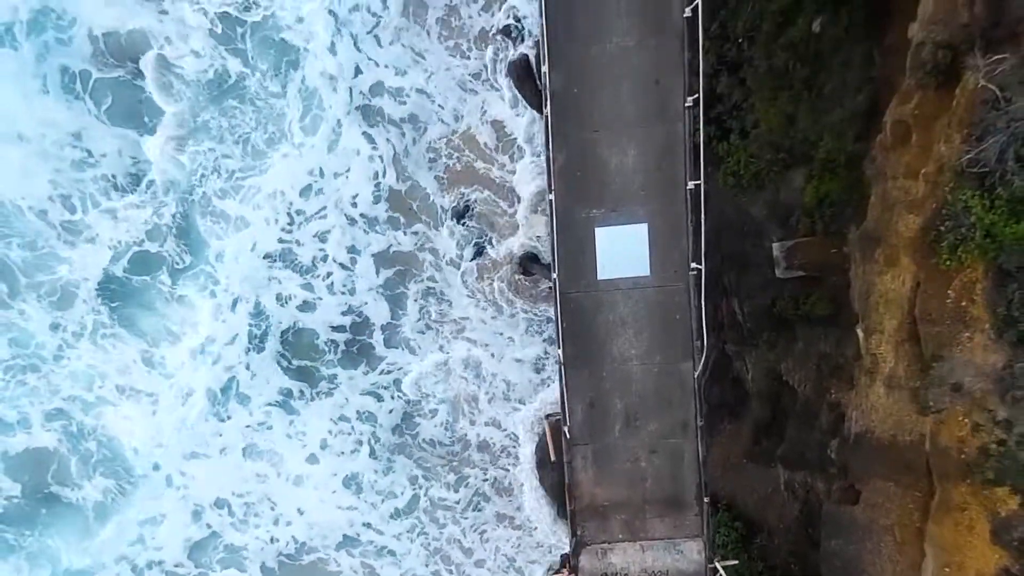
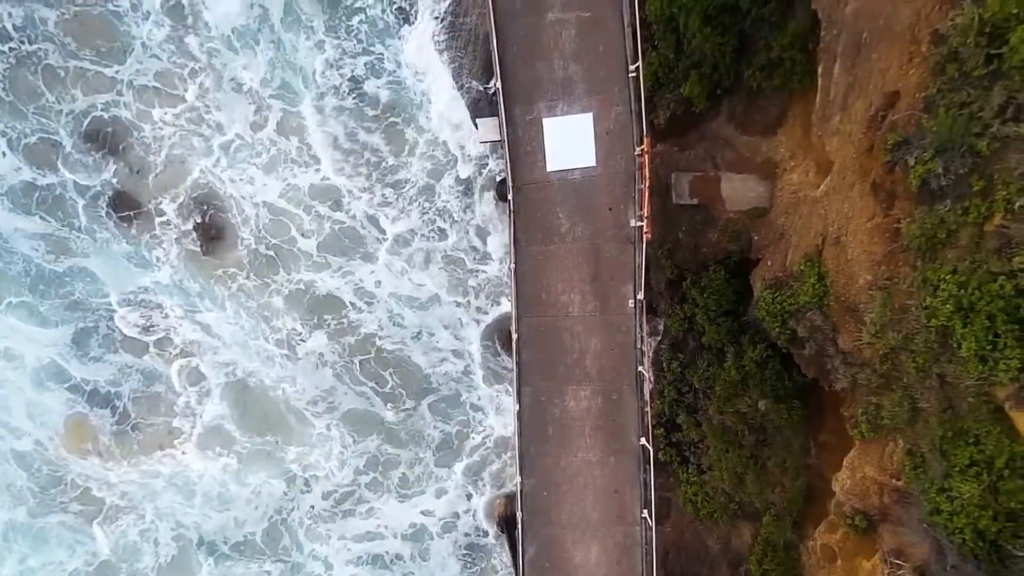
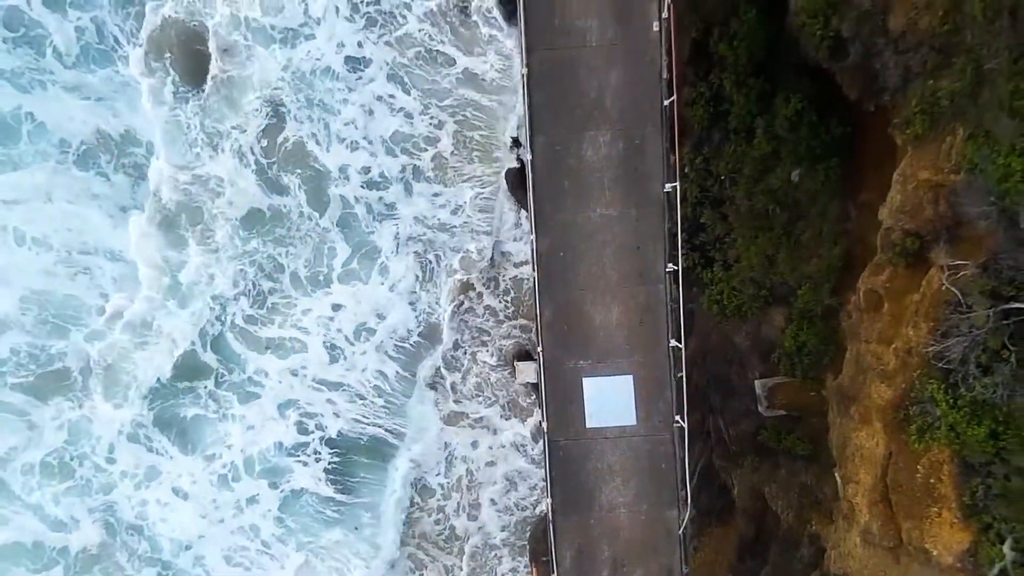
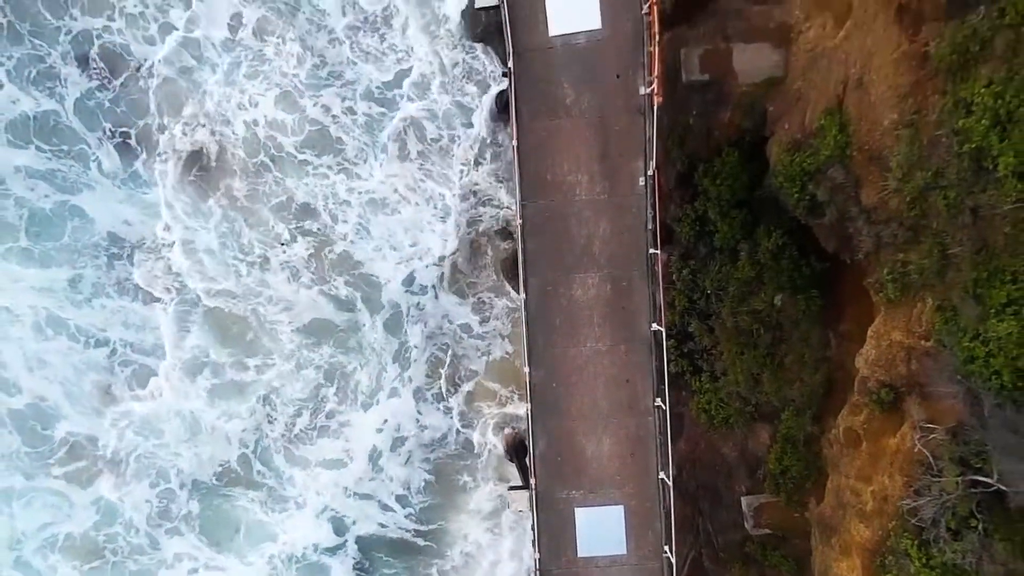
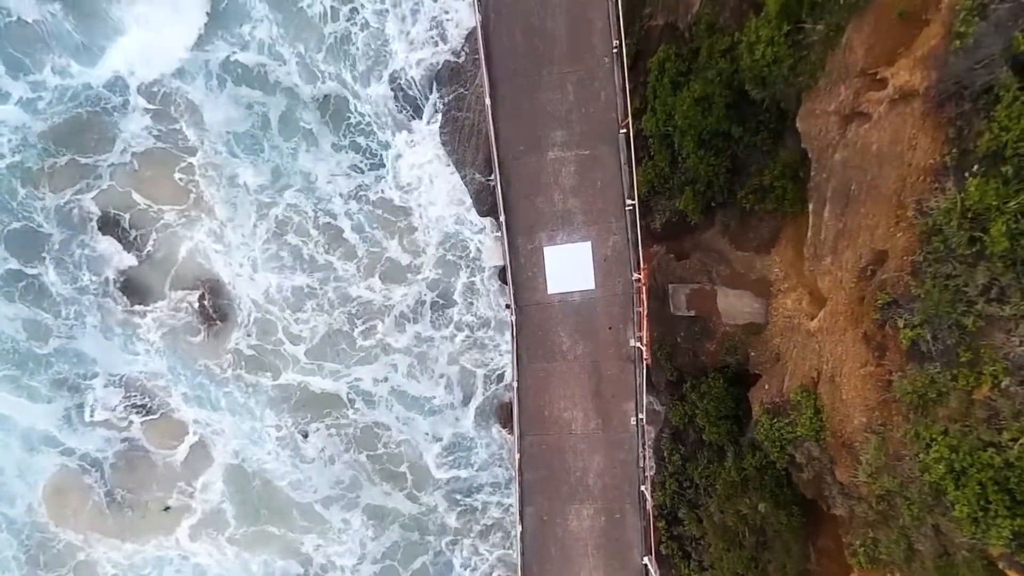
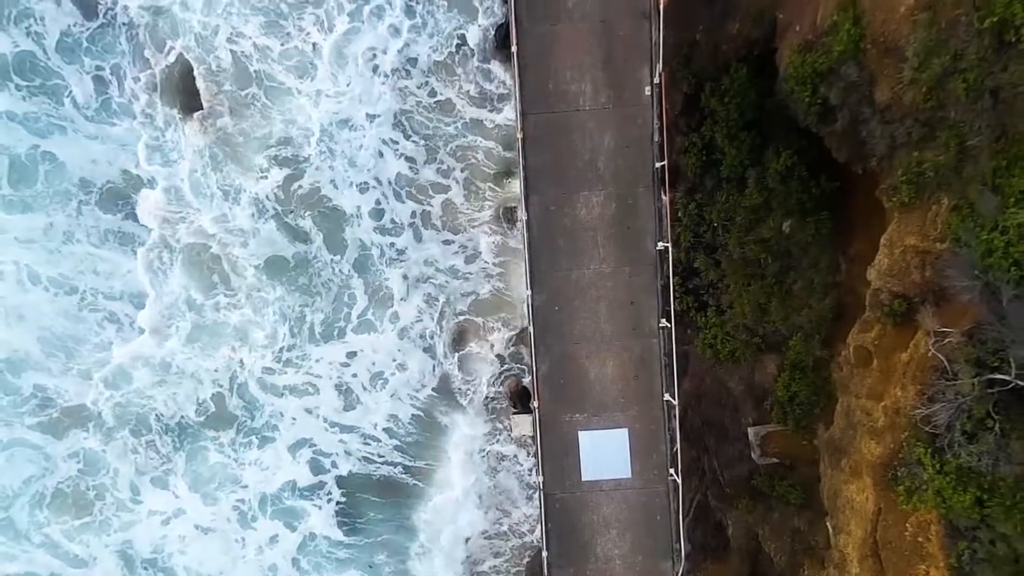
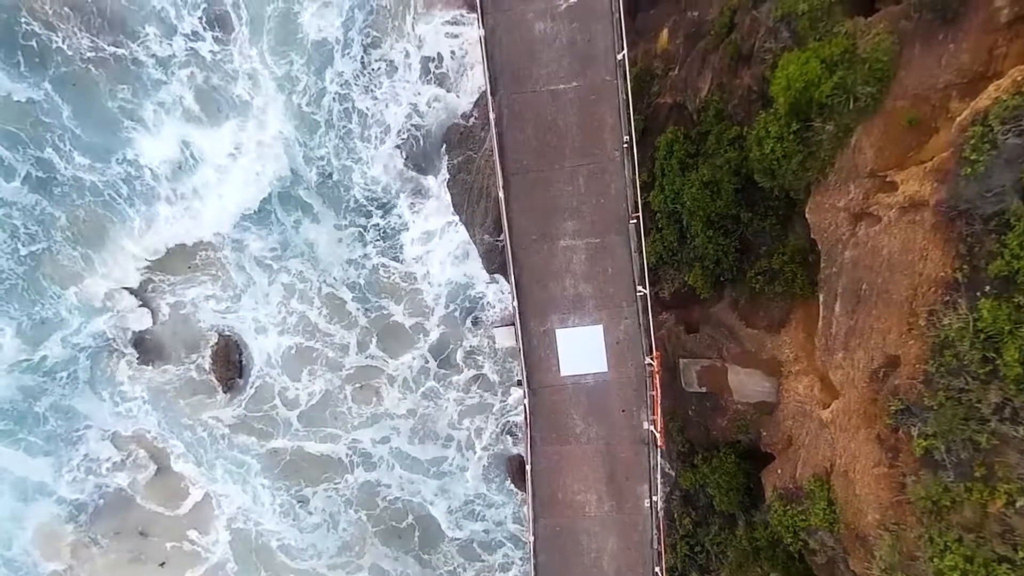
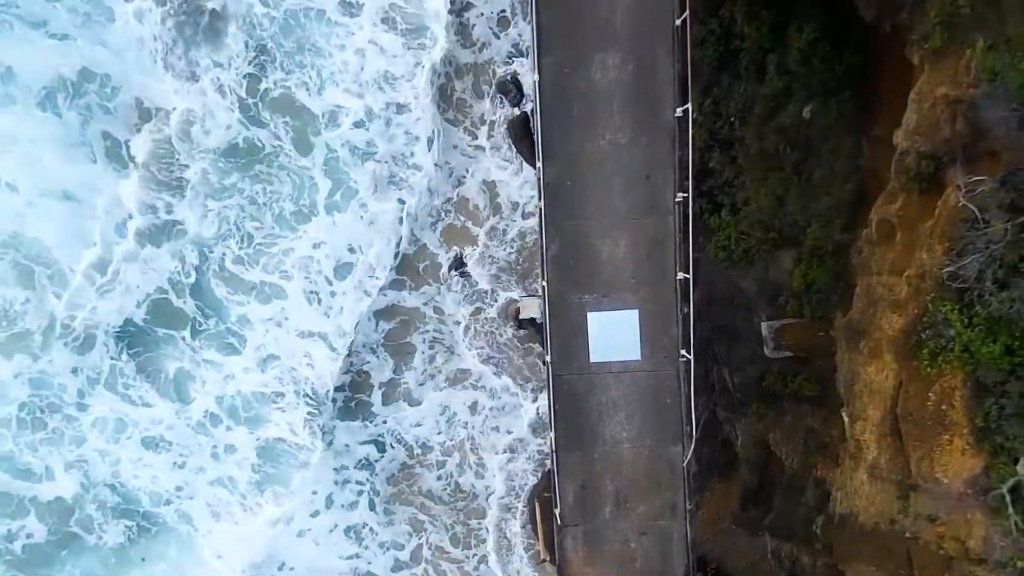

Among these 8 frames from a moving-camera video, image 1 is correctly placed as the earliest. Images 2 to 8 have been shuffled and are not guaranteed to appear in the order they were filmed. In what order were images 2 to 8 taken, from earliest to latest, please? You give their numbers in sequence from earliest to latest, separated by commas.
8, 3, 6, 4, 2, 5, 7
